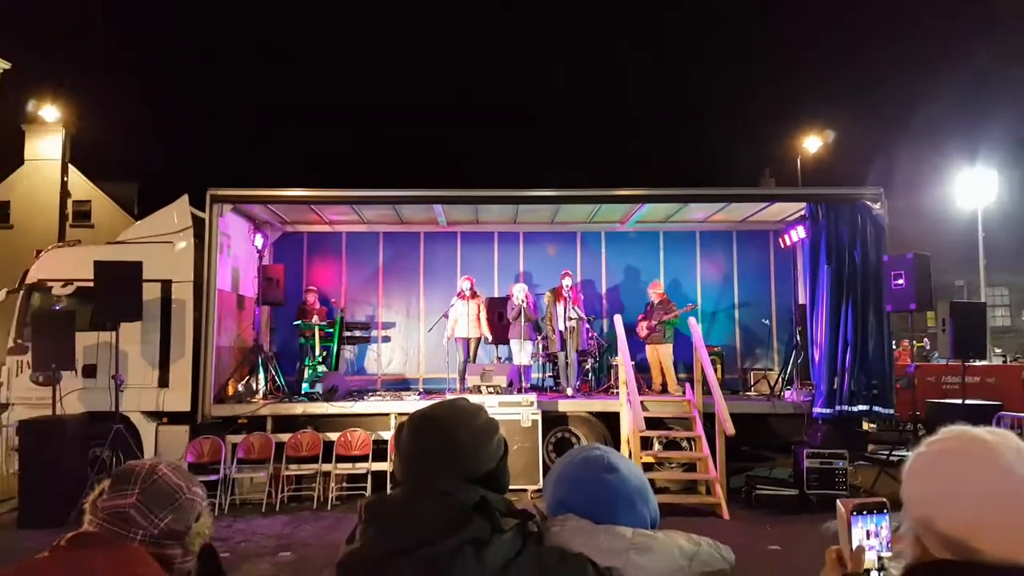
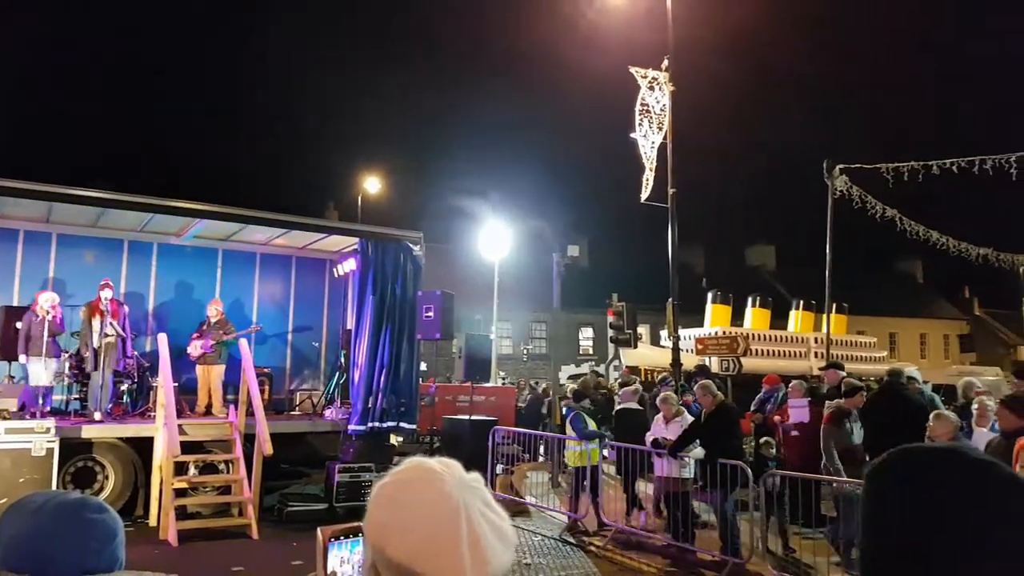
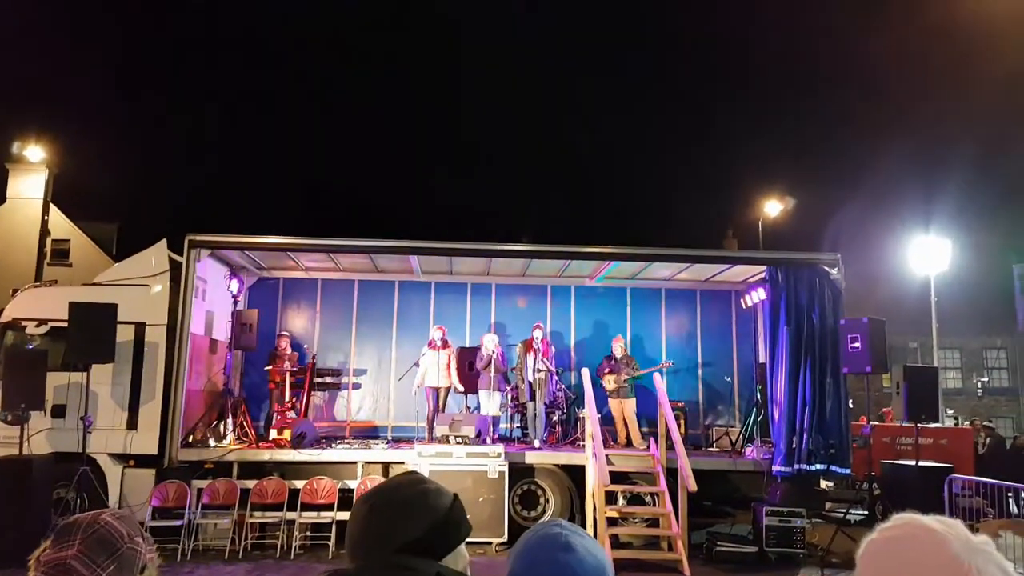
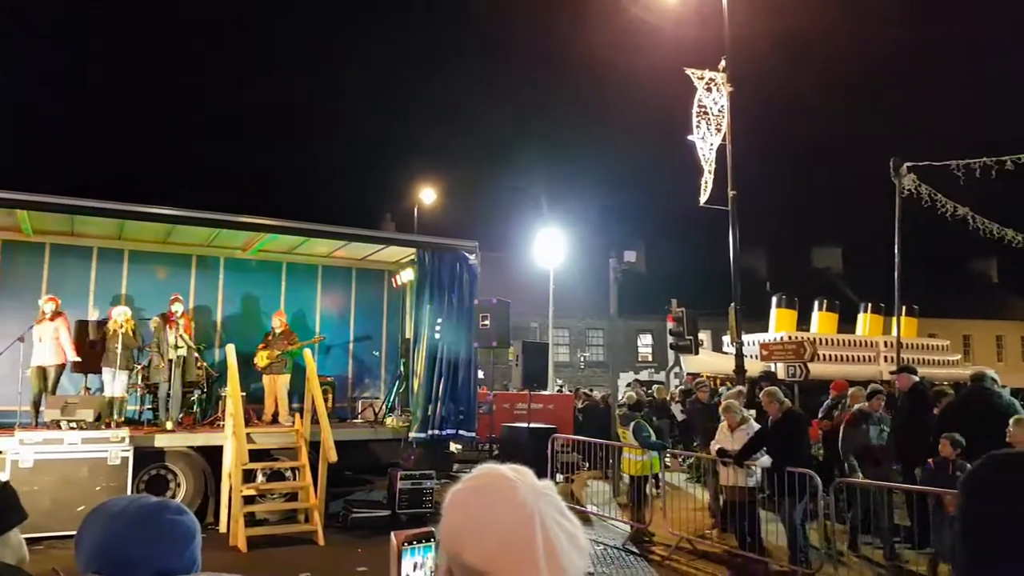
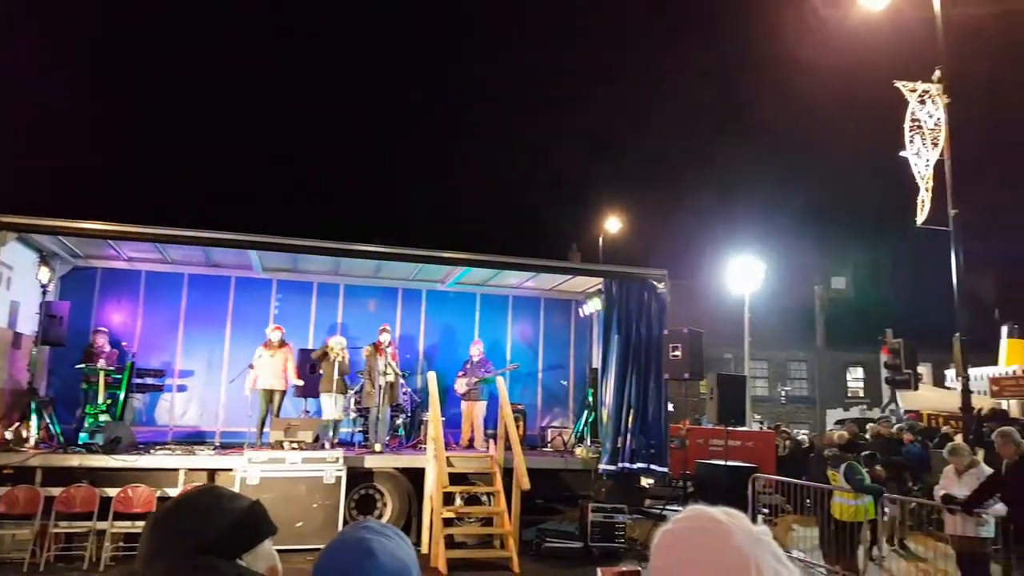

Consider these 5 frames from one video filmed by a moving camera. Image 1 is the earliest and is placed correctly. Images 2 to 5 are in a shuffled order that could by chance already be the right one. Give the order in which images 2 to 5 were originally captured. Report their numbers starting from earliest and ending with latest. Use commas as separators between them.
3, 5, 4, 2
